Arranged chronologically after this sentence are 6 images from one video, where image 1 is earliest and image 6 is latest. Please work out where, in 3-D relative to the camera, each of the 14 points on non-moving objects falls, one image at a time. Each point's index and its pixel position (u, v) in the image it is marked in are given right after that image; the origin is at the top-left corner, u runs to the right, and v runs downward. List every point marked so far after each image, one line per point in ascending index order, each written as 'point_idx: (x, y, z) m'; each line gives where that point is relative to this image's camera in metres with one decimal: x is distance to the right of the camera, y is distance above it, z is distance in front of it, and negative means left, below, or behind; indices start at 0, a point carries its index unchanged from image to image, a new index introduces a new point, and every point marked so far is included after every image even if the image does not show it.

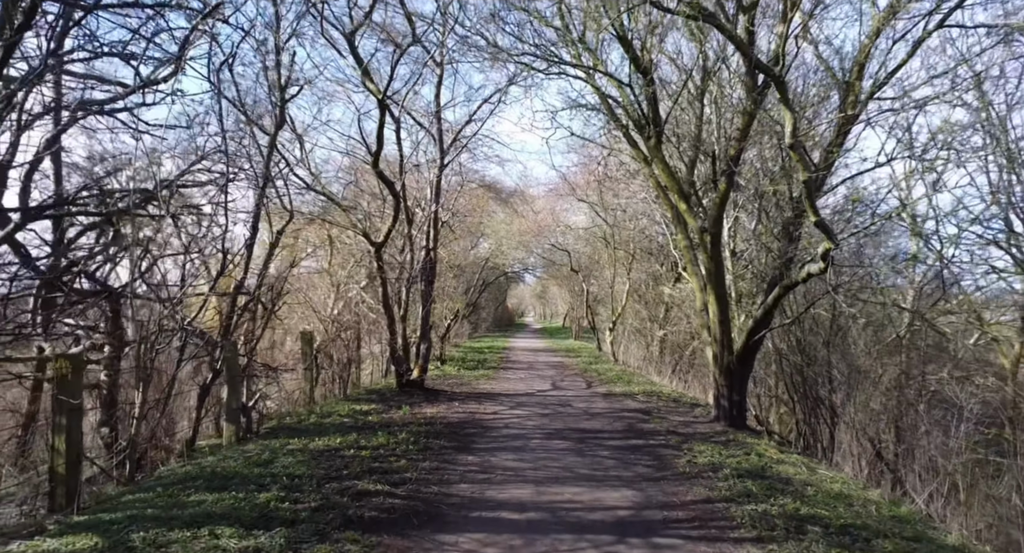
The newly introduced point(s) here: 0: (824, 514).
0: (+2.8, -2.1, +7.2) m
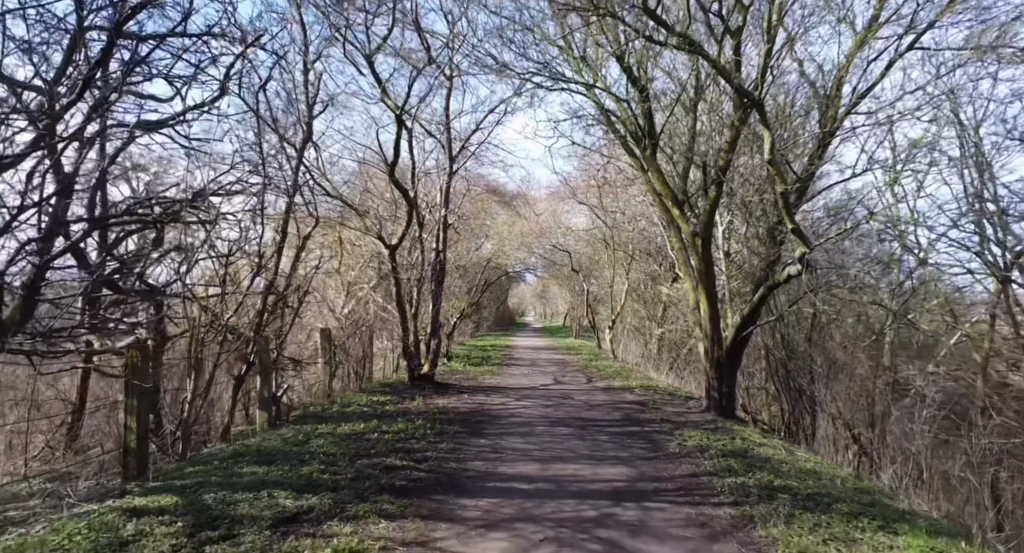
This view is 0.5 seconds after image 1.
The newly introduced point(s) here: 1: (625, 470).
0: (+2.9, -2.1, +8.3) m
1: (+1.2, -2.1, +8.9) m
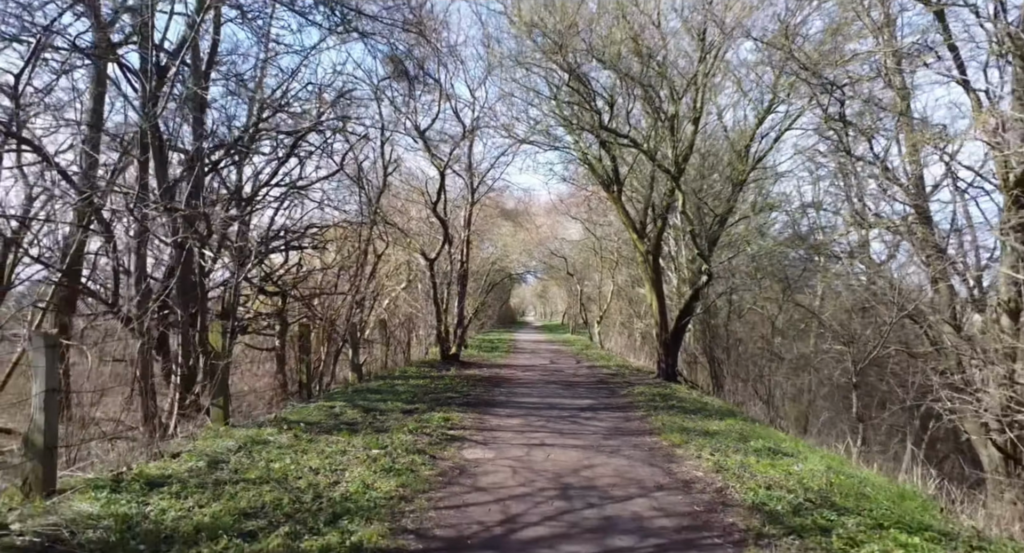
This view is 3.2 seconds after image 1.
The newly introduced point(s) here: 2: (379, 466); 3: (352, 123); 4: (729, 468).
0: (+3.1, -2.3, +14.3) m
1: (+1.4, -2.2, +14.8) m
2: (-1.3, -1.8, +7.8) m
3: (-3.1, +3.0, +16.3) m
4: (+2.1, -1.9, +8.1) m
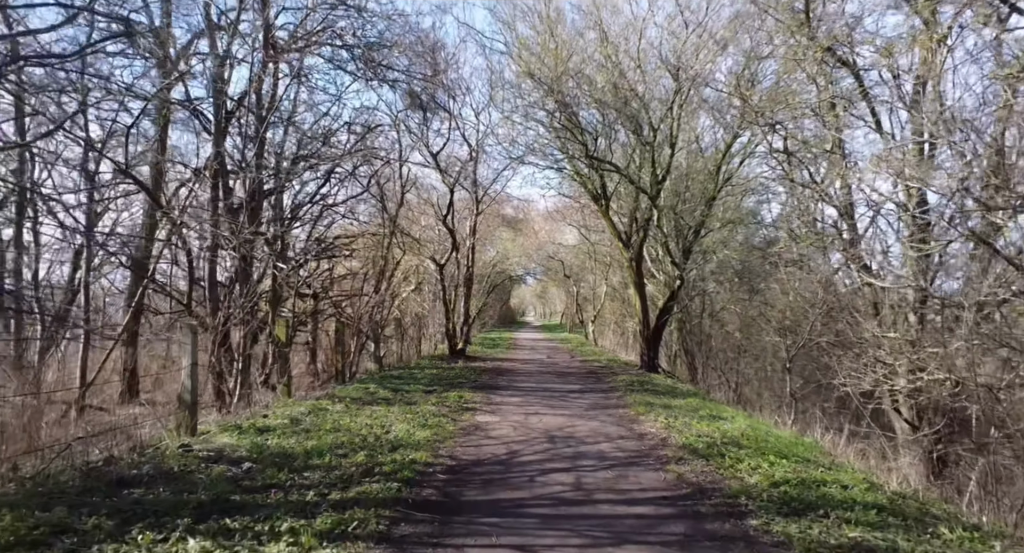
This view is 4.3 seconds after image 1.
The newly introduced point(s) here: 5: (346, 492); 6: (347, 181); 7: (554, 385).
0: (+3.1, -2.4, +17.1) m
1: (+1.4, -2.3, +17.6) m
2: (-1.3, -1.9, +10.5) m
3: (-3.1, +2.9, +19.1) m
4: (+2.1, -2.0, +10.9) m
5: (-1.3, -1.7, +6.5) m
6: (-3.6, +2.1, +18.2) m
7: (+0.9, -2.4, +17.8) m
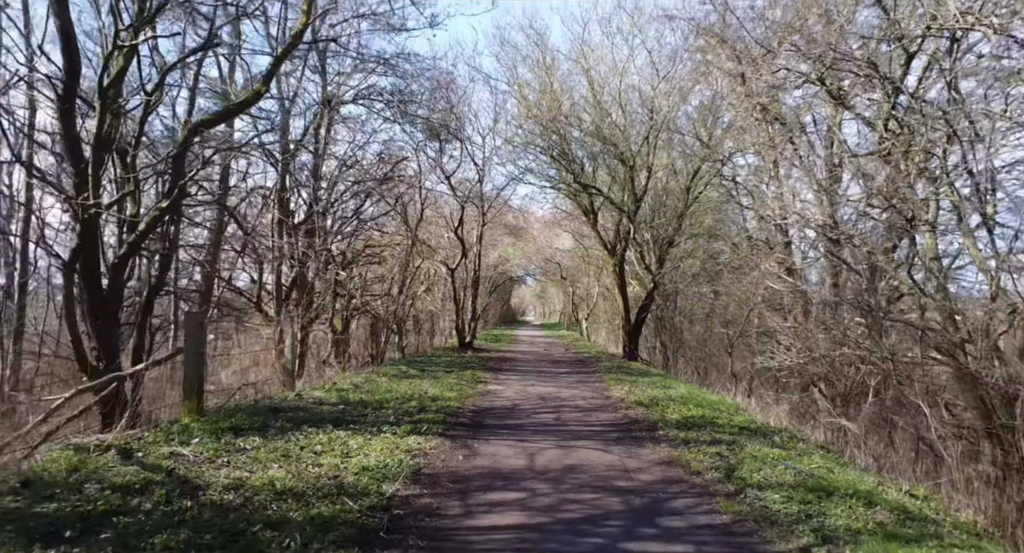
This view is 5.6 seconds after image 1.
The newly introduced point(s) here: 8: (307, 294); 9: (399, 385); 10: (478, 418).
0: (+3.2, -2.5, +21.0) m
1: (+1.5, -2.4, +21.6) m
2: (-1.2, -2.0, +14.5) m
3: (-3.0, +2.8, +23.1) m
4: (+2.2, -2.1, +14.9) m
5: (-1.3, -1.8, +10.4) m
6: (-3.6, +2.0, +22.1) m
7: (+1.0, -2.5, +21.8) m
8: (-4.8, -0.4, +19.2) m
9: (-2.1, -2.0, +15.0) m
10: (-0.5, -1.9, +10.9) m
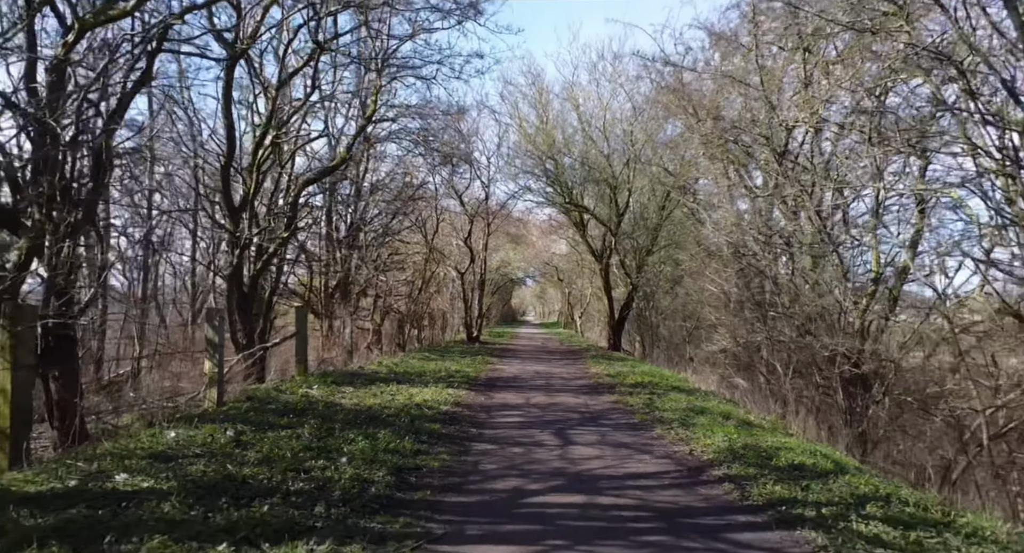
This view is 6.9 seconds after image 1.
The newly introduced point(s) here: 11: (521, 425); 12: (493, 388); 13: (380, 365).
0: (+3.2, -2.6, +25.5) m
1: (+1.5, -2.5, +26.0) m
2: (-1.2, -2.1, +19.0) m
3: (-3.0, +2.7, +27.5) m
4: (+2.2, -2.2, +19.3) m
5: (-1.2, -1.9, +14.9) m
6: (-3.5, +1.9, +26.6) m
7: (+1.0, -2.6, +26.3) m
8: (-4.7, -0.5, +23.7) m
9: (-2.0, -2.1, +19.5) m
10: (-0.4, -2.0, +15.4) m
11: (+0.1, -1.7, +9.6) m
12: (-0.3, -1.9, +14.1) m
13: (-2.8, -1.9, +17.6) m
